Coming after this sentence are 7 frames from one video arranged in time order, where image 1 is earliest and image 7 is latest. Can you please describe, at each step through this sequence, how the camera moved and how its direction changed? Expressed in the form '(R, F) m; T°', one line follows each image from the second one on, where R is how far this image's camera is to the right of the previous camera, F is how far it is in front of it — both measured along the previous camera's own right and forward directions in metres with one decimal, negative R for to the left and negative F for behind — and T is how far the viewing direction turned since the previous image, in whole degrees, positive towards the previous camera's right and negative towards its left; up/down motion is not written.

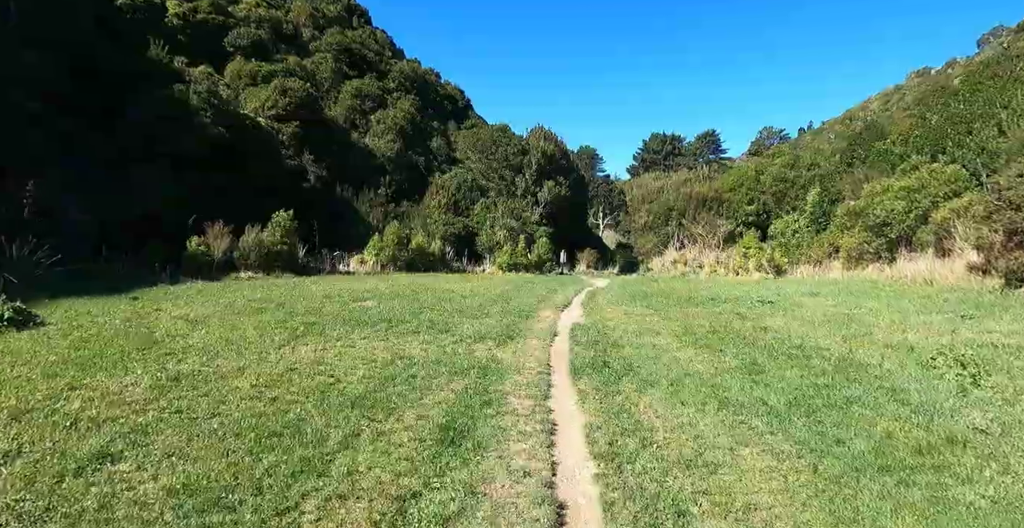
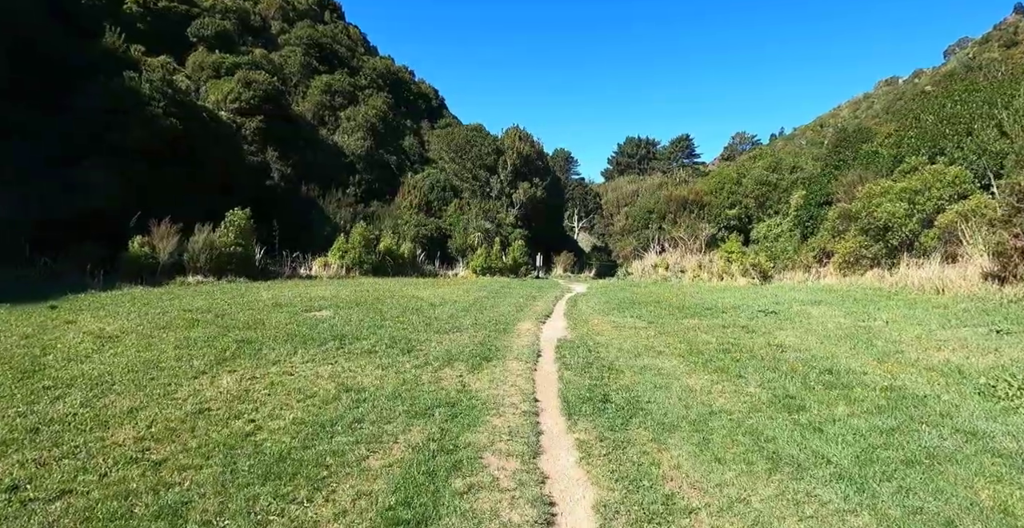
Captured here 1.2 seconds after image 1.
(0.0, +1.4) m; +3°
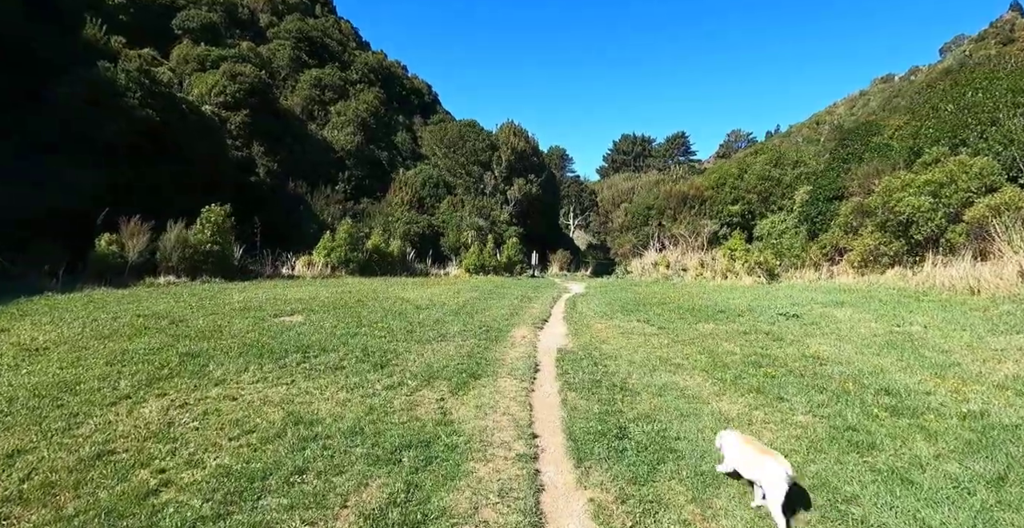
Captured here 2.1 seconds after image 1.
(0.0, +1.1) m; +1°
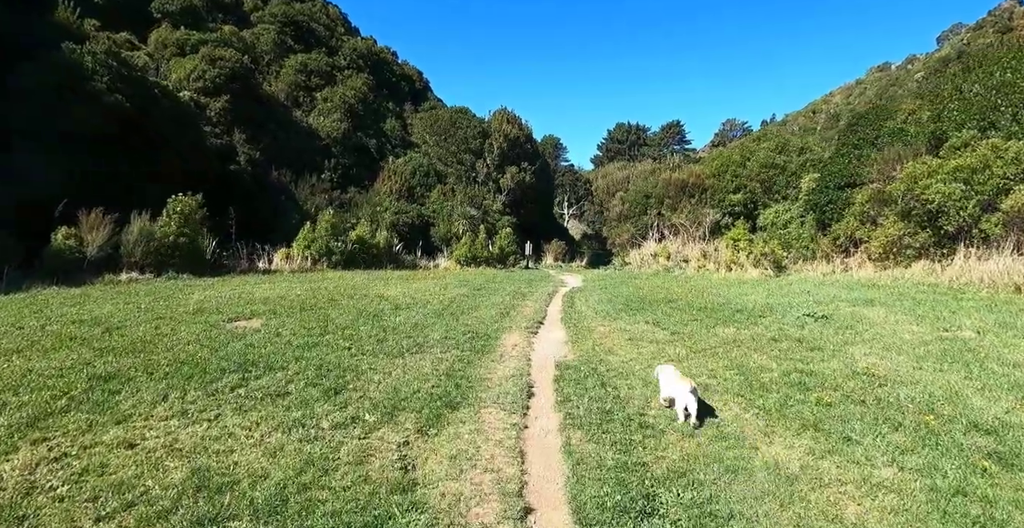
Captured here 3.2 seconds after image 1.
(+0.1, +1.3) m; +1°
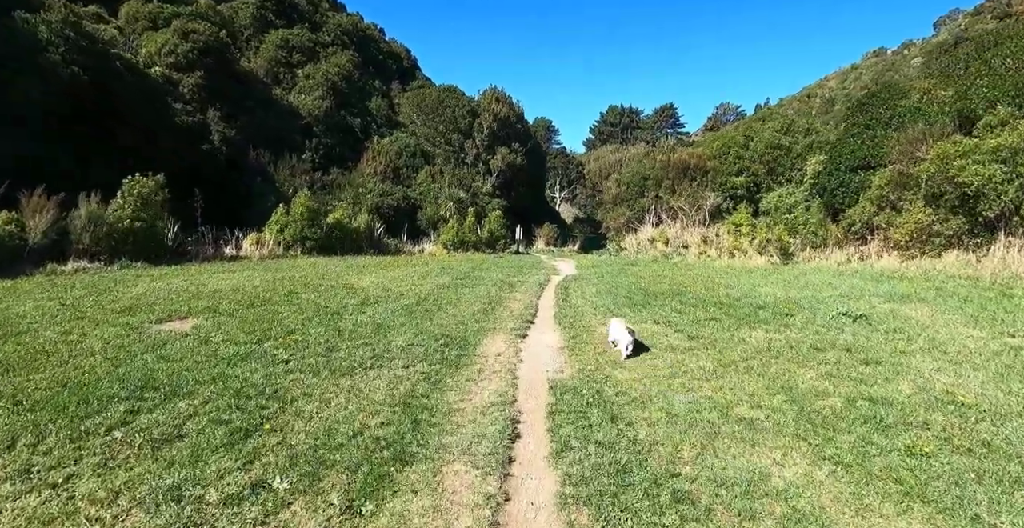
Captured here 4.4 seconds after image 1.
(+0.1, +1.4) m; +1°
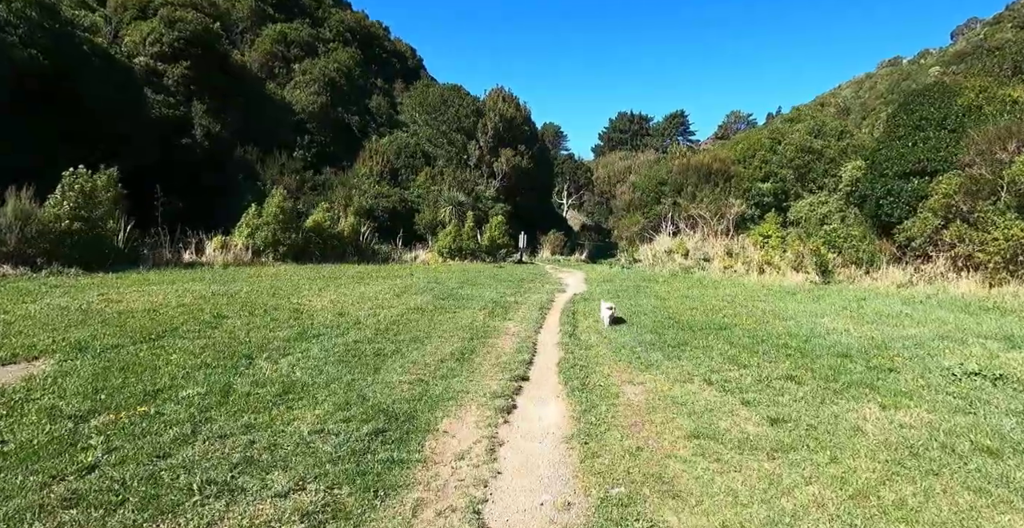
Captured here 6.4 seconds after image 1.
(+0.2, +2.3) m; -1°
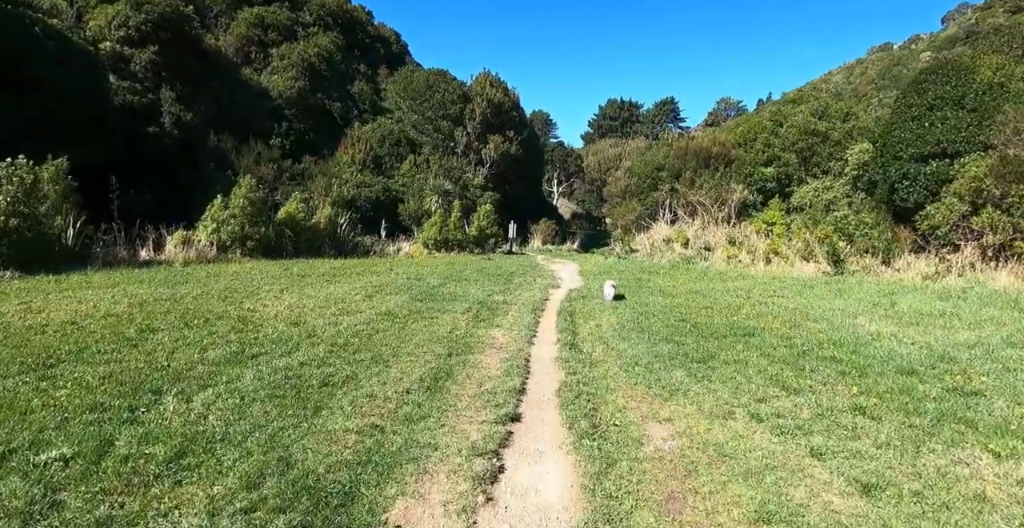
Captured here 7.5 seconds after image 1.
(0.0, +1.2) m; +1°
